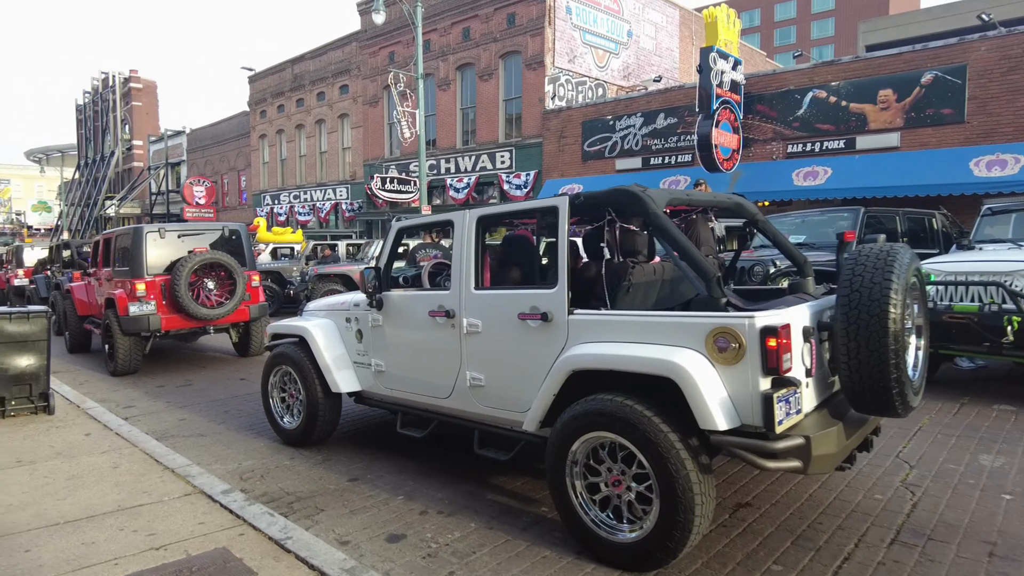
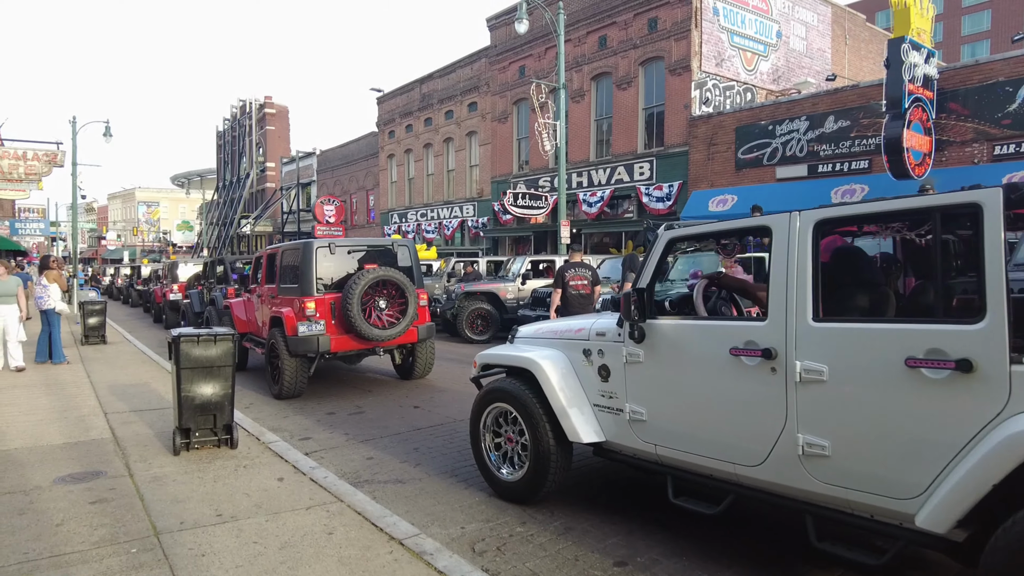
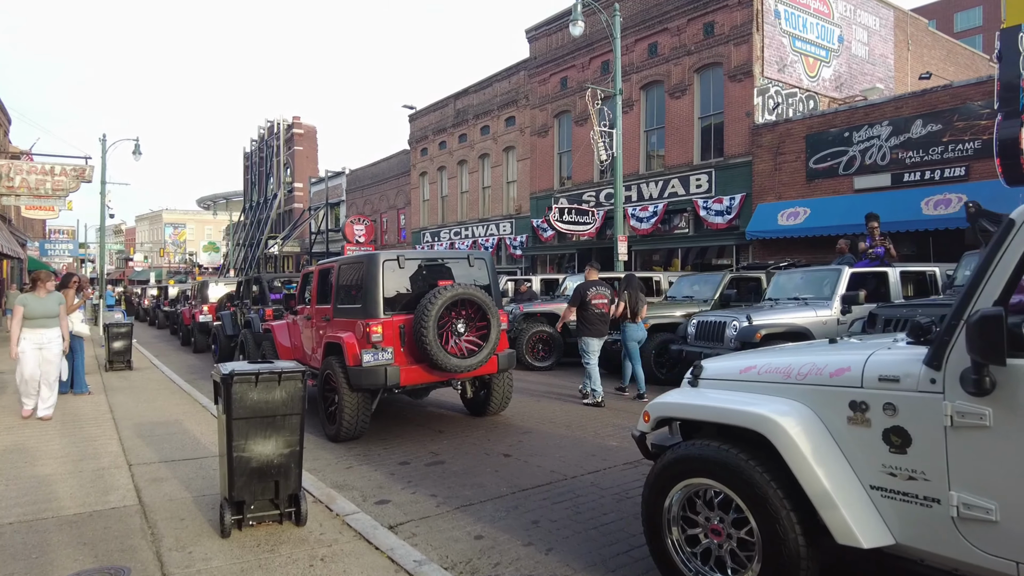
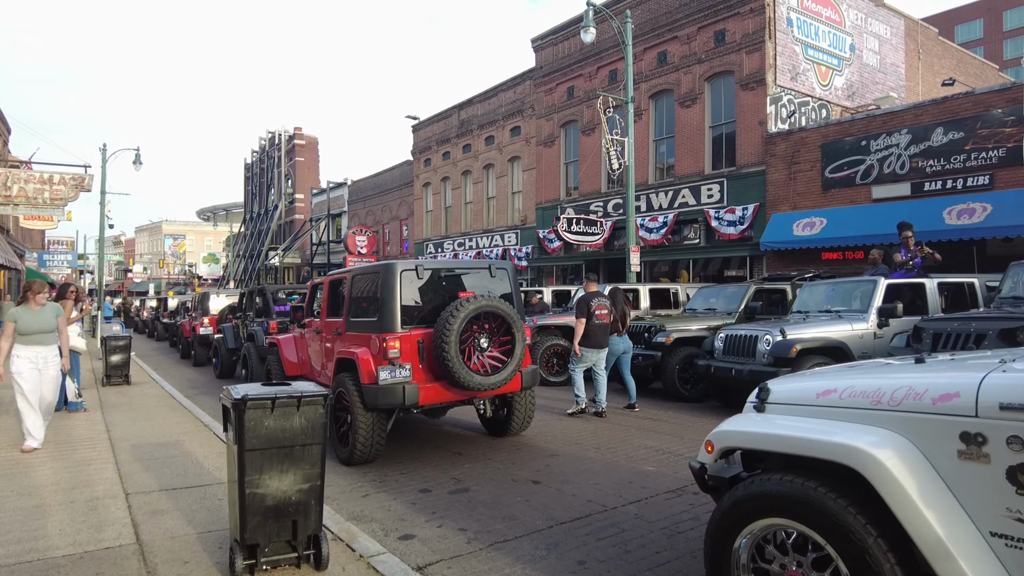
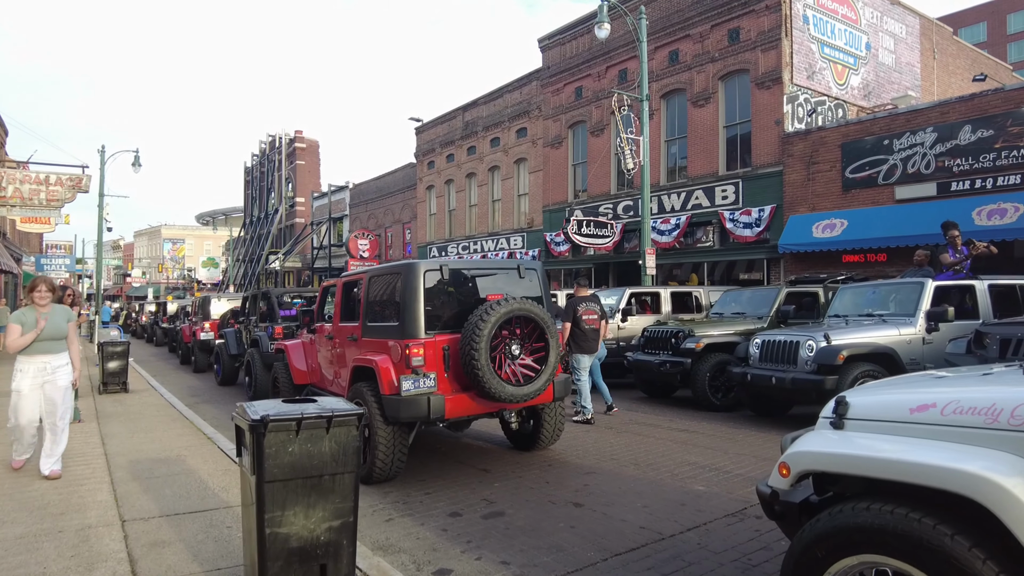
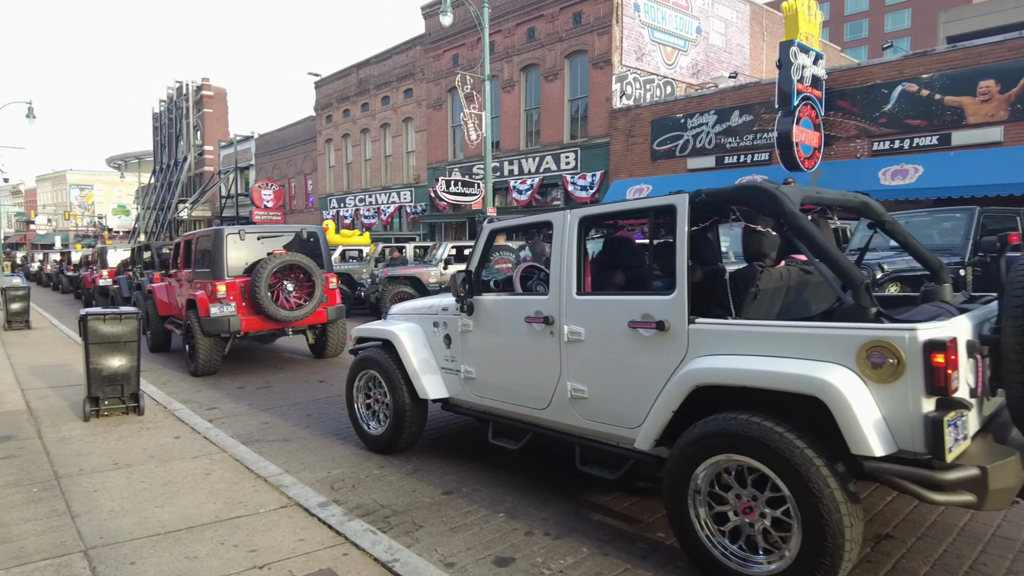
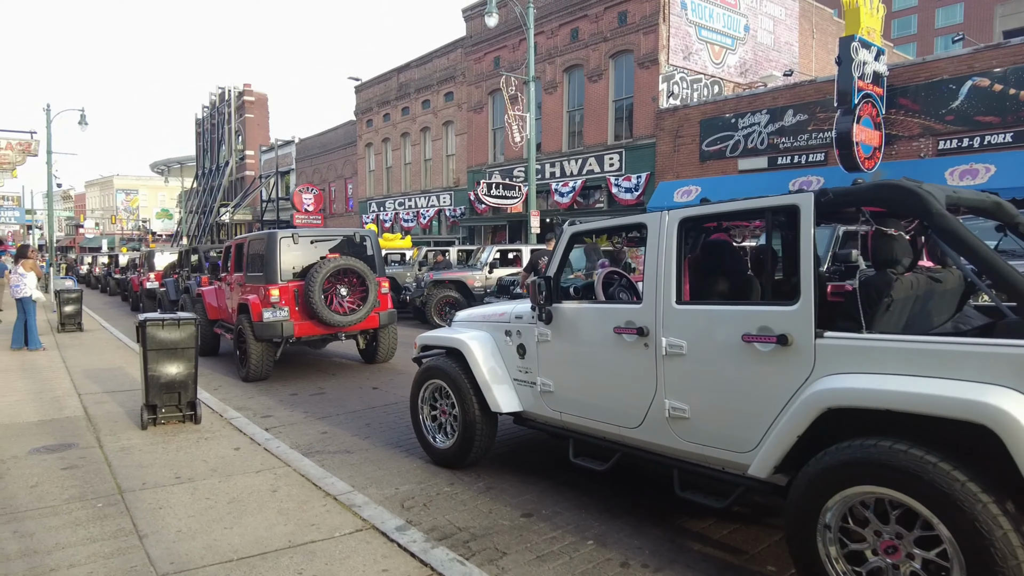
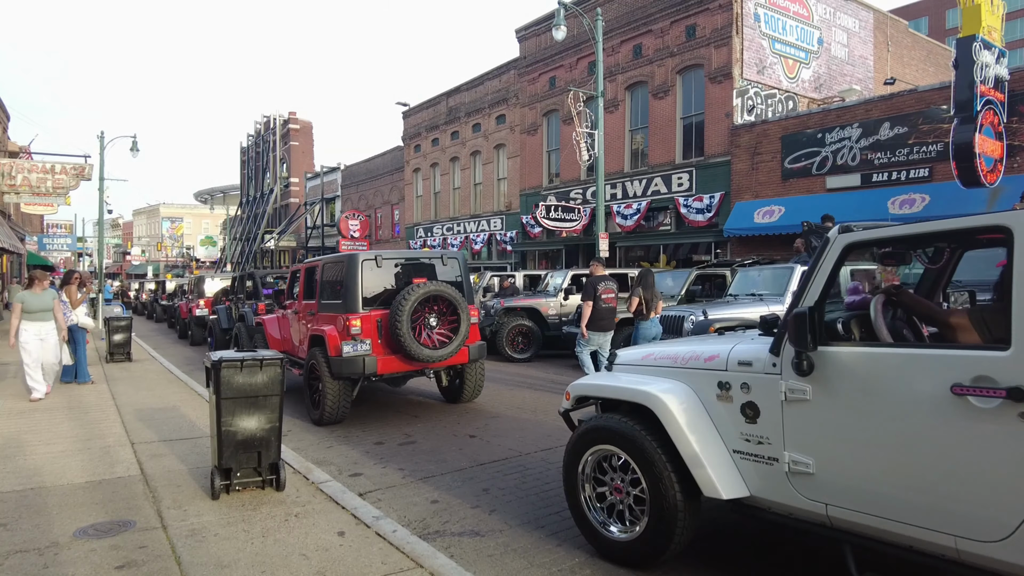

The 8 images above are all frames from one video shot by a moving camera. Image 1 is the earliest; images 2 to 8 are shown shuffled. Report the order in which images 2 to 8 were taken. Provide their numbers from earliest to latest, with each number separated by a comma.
6, 7, 2, 8, 3, 4, 5
